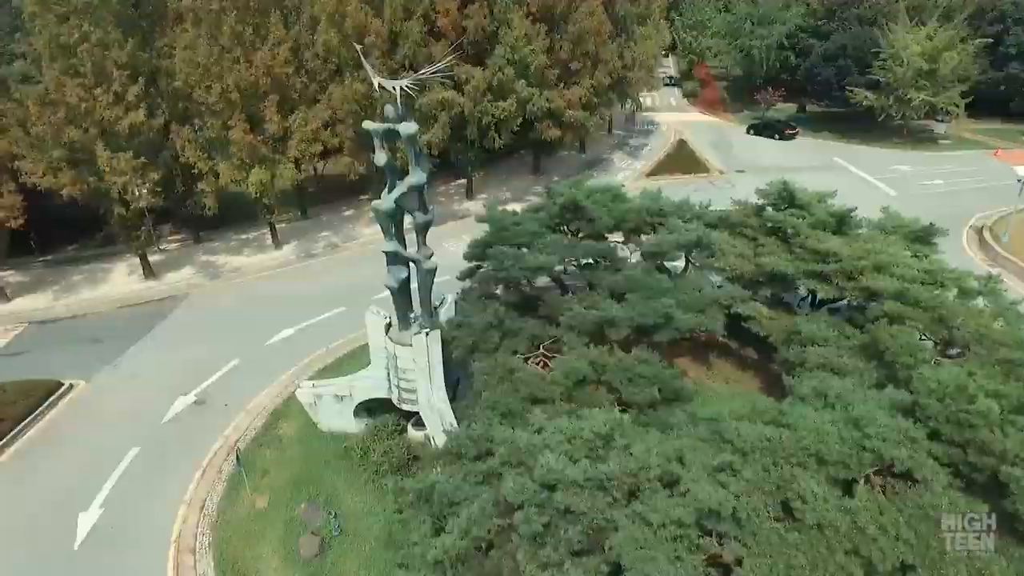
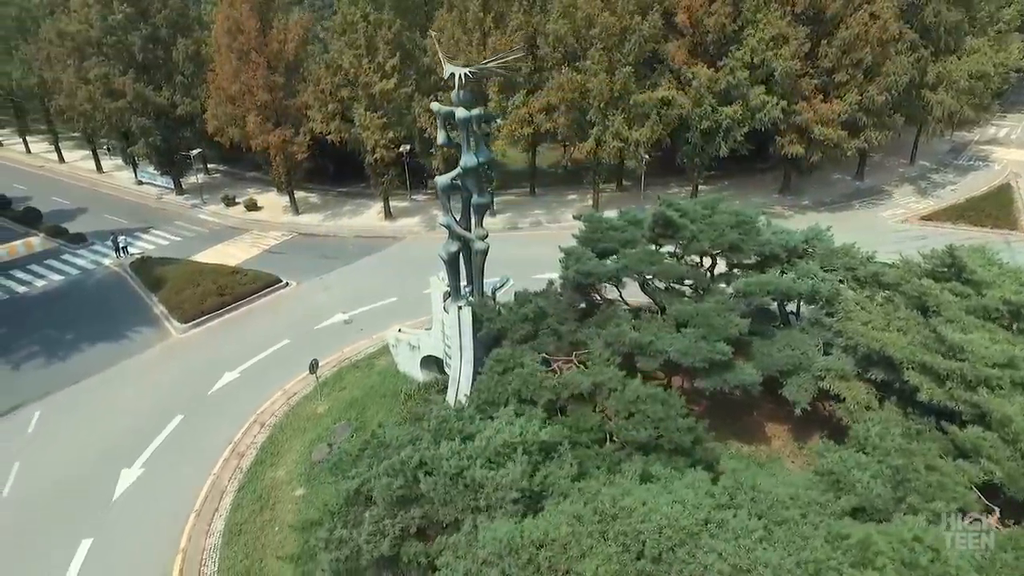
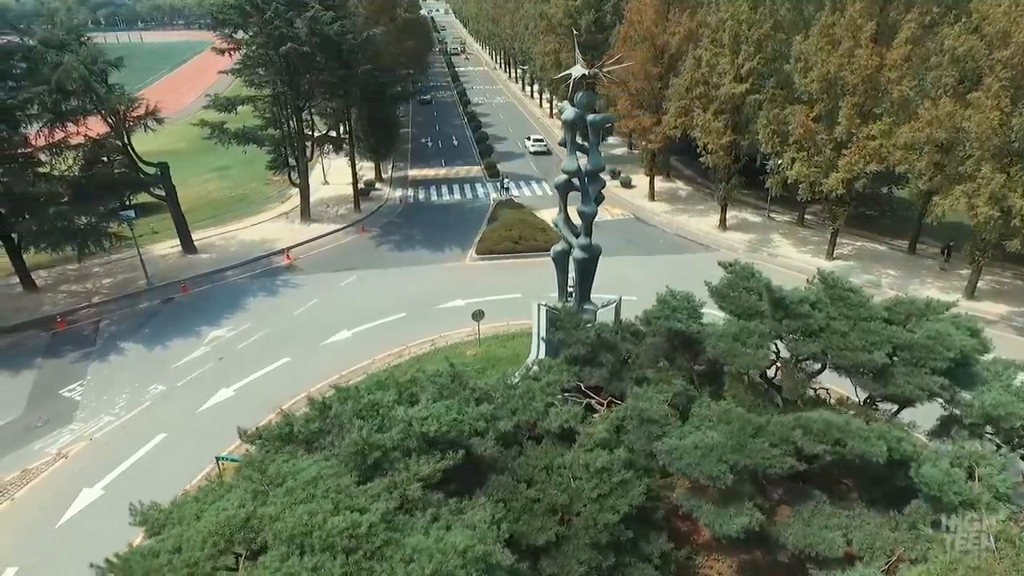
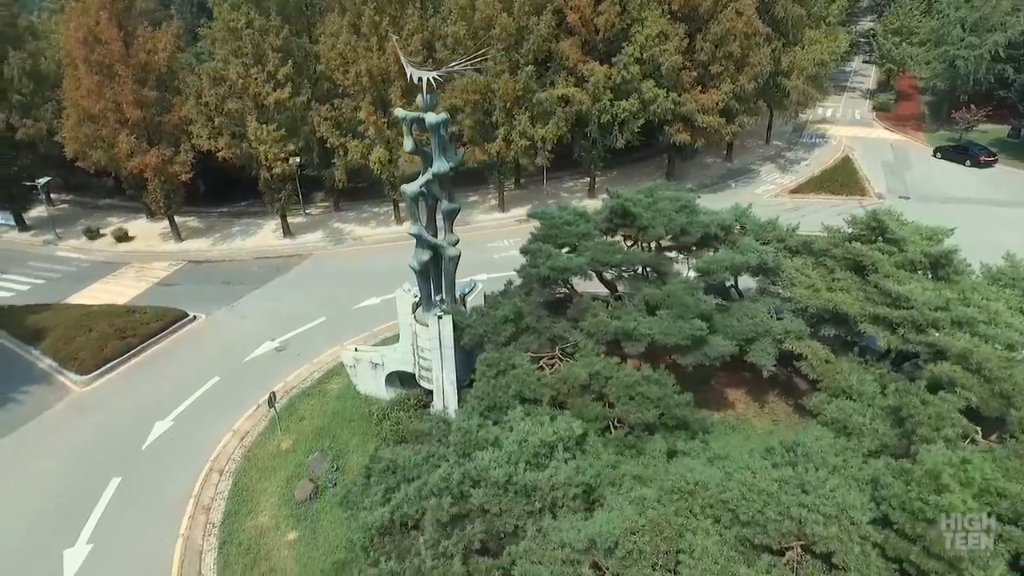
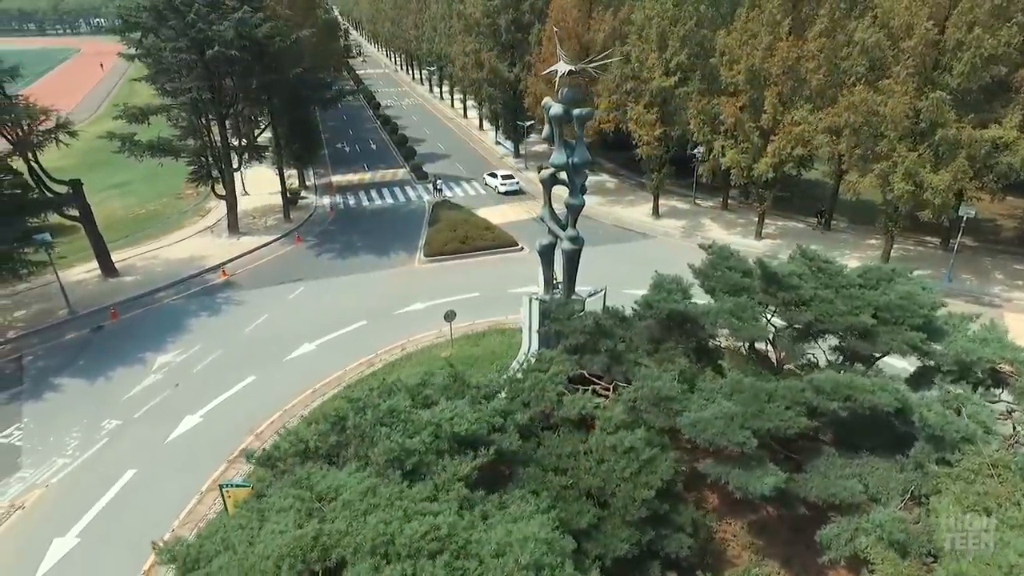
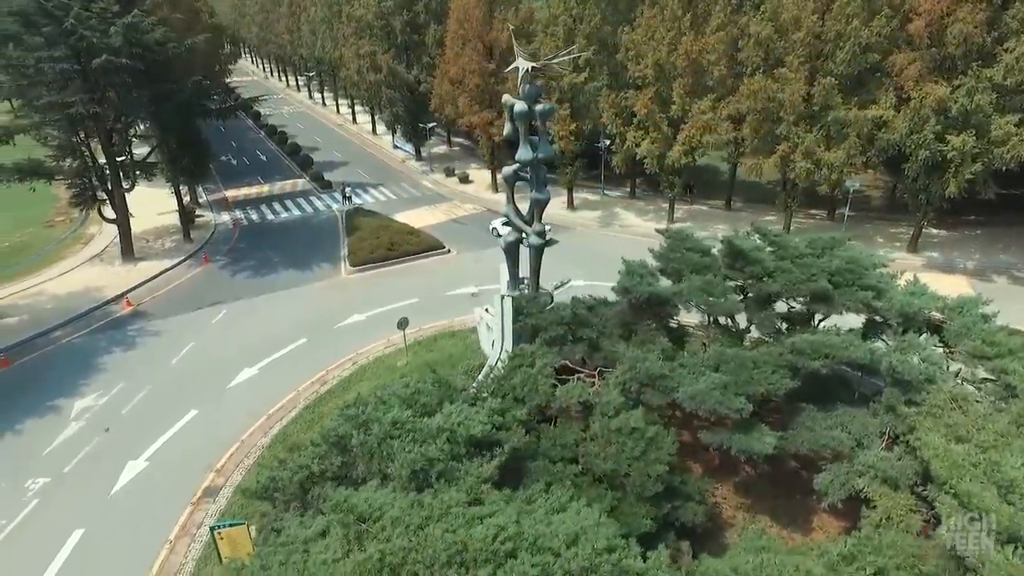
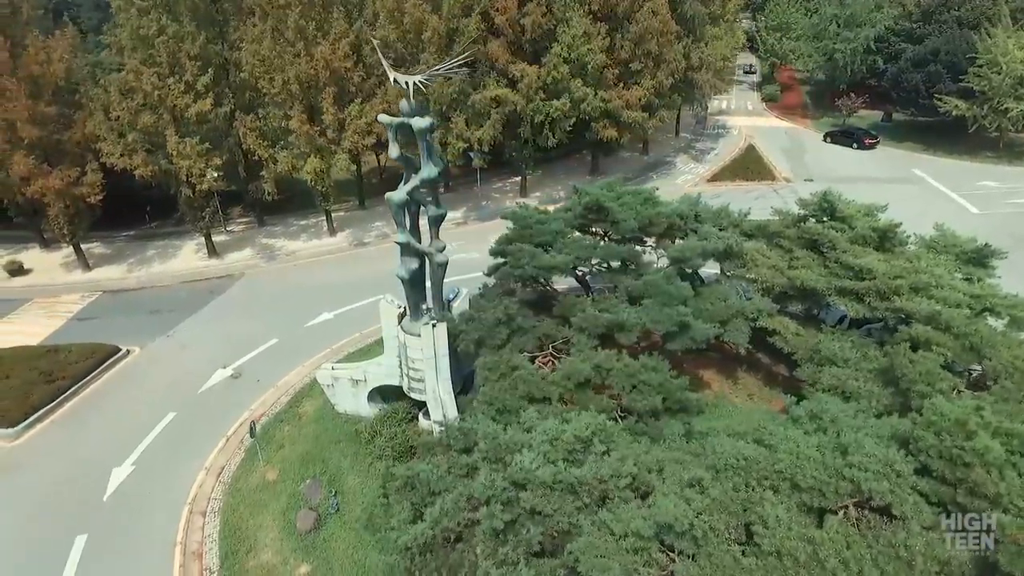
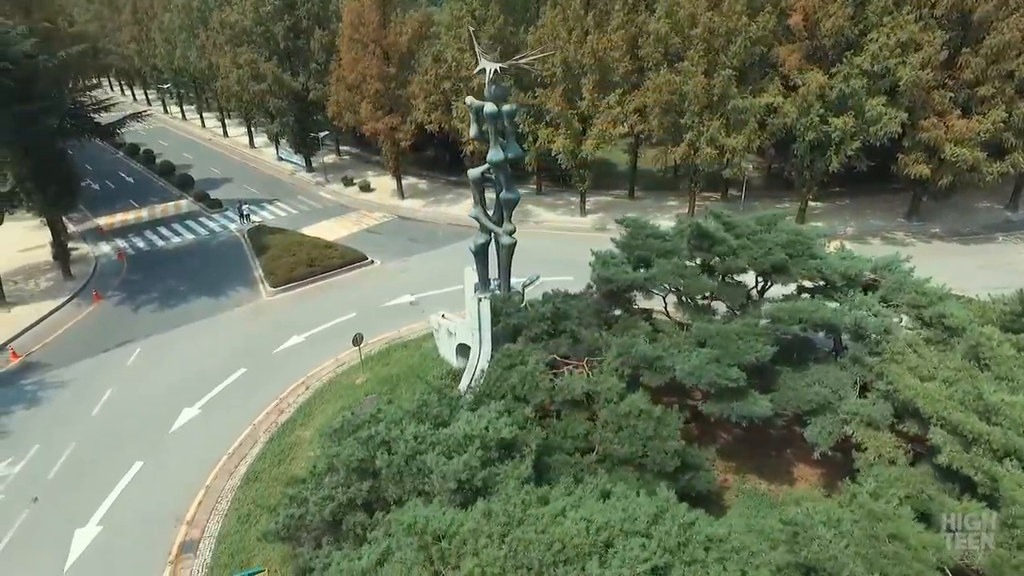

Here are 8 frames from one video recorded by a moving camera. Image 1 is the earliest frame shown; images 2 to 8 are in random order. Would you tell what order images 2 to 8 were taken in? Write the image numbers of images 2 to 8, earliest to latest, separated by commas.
7, 4, 2, 8, 6, 5, 3
